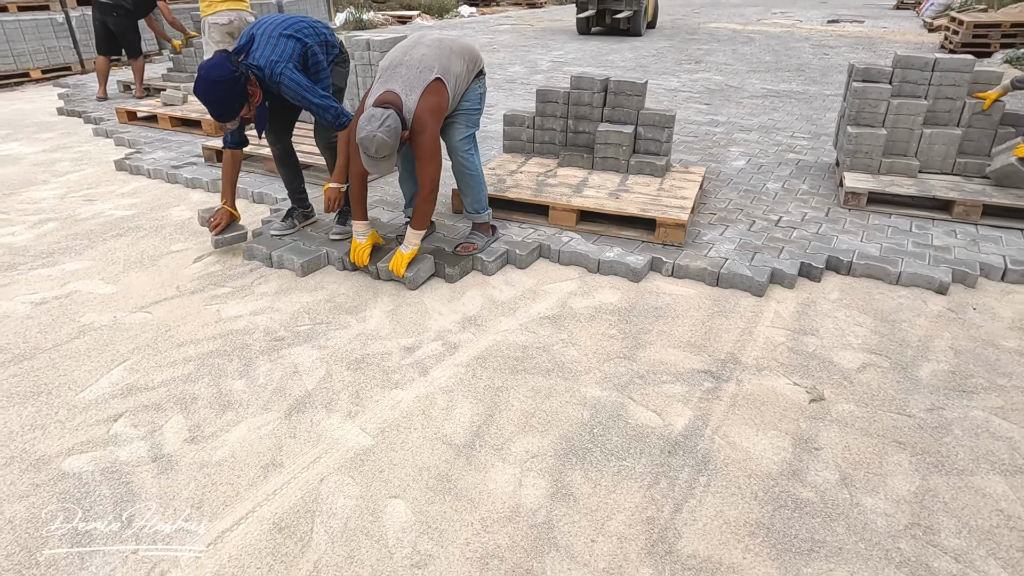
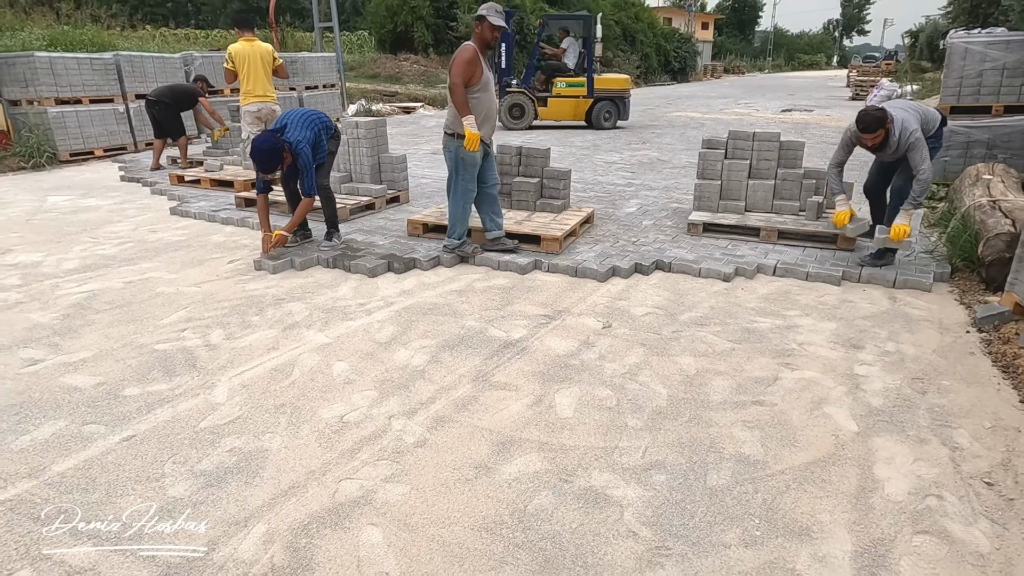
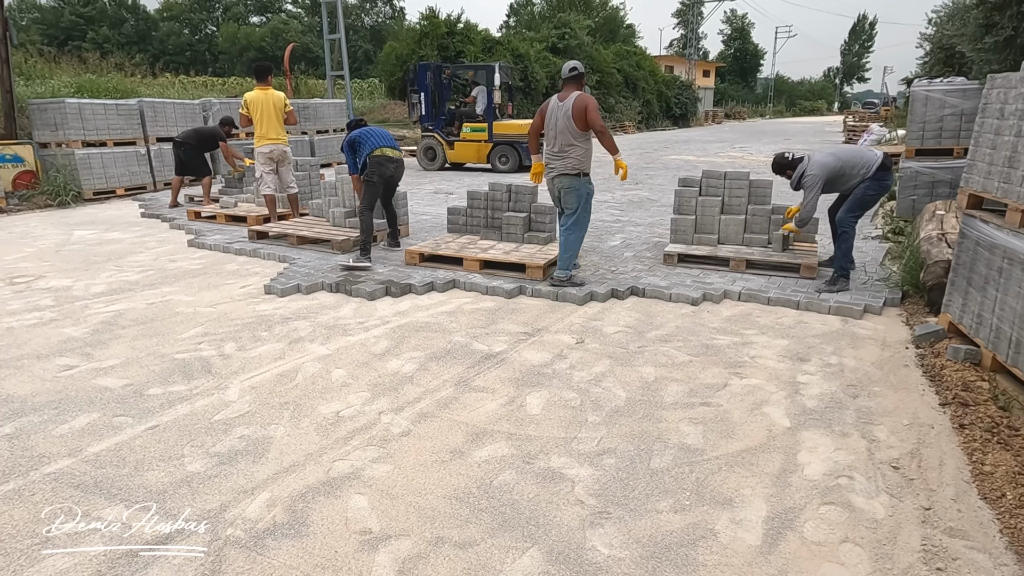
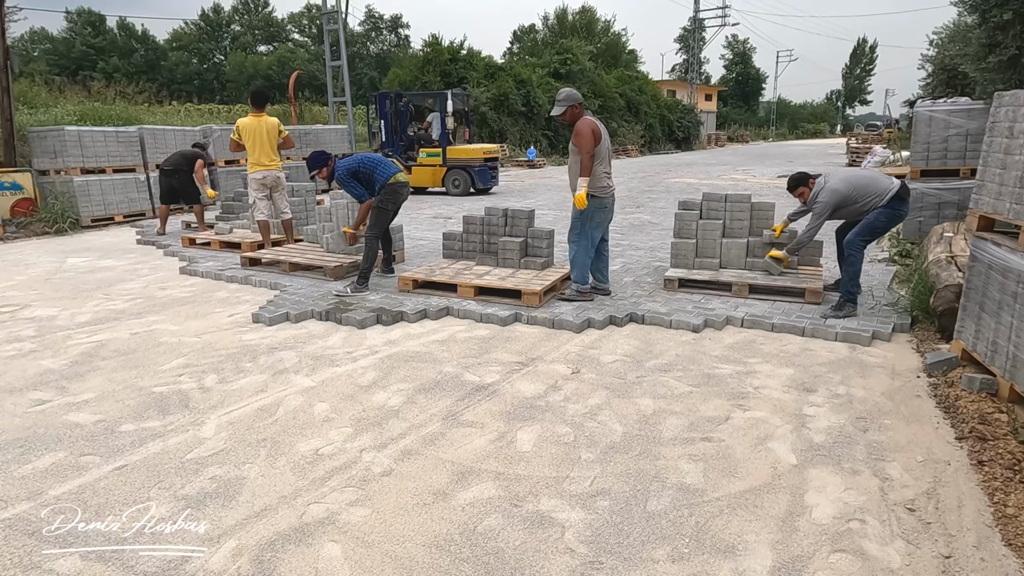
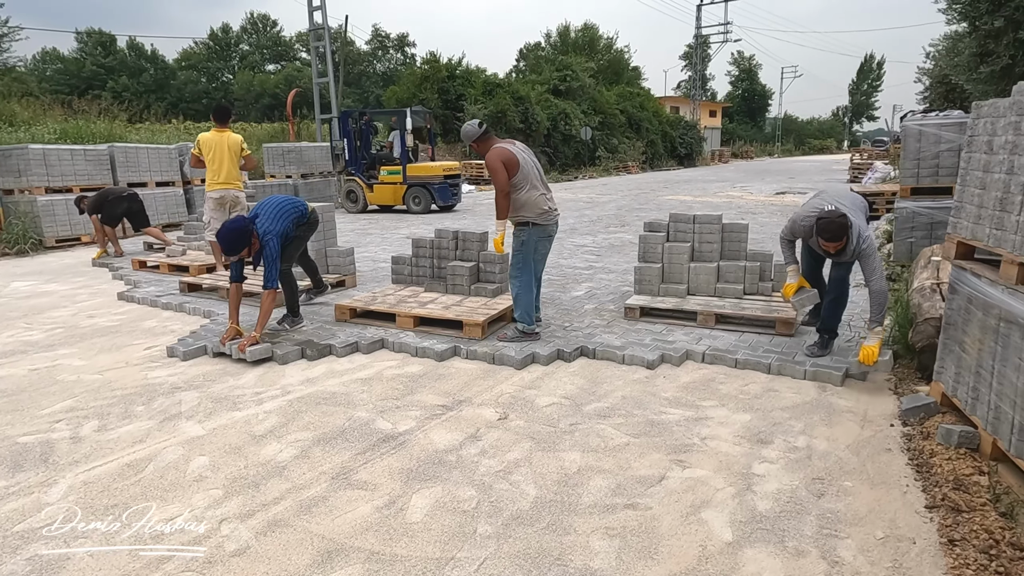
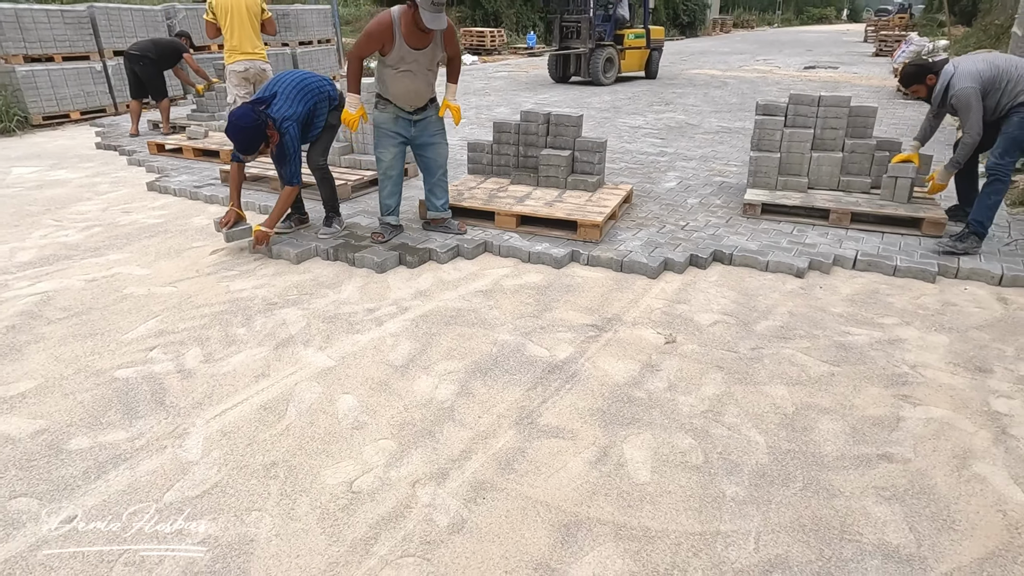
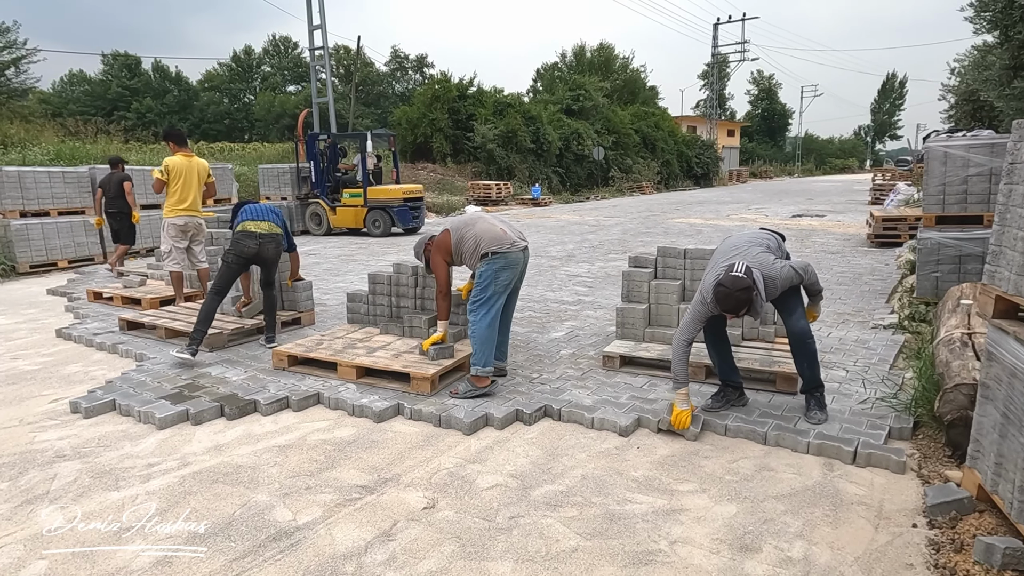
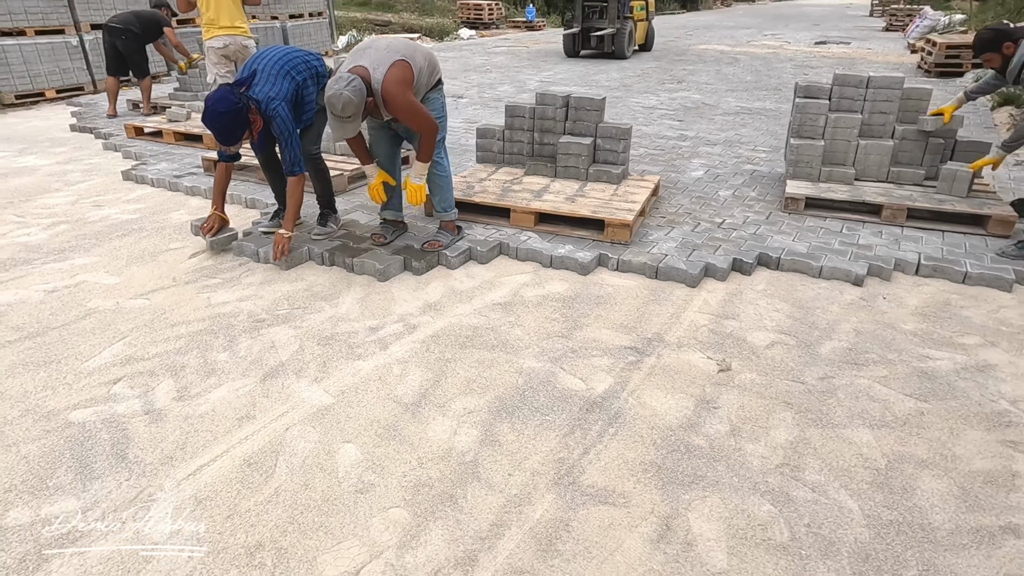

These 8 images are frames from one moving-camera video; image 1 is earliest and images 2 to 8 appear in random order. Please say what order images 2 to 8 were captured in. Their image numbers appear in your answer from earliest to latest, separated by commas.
8, 6, 2, 3, 4, 5, 7
